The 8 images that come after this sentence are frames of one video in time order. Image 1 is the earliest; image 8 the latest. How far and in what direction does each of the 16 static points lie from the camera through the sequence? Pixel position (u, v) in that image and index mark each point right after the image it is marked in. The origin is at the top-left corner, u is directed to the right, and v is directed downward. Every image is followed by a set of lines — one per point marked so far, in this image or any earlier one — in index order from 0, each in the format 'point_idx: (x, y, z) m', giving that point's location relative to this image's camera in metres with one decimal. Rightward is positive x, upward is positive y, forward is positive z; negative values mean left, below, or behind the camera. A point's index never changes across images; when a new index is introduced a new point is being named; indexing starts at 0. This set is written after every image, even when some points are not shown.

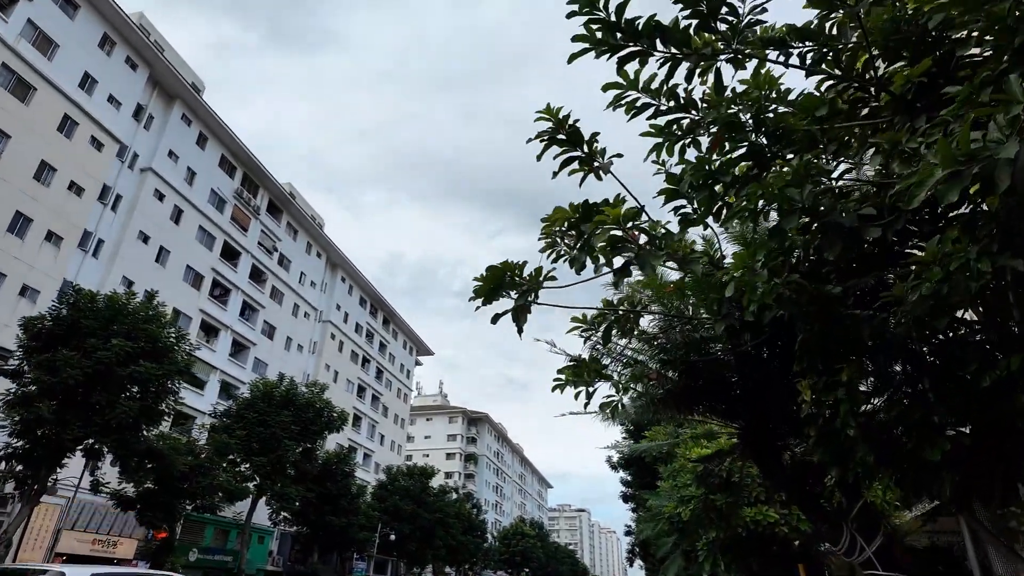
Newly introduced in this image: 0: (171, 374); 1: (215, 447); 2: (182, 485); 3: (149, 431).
0: (-8.7, -2.1, +15.0) m
1: (-10.0, -5.1, +19.3) m
2: (-9.6, -5.7, +17.1) m
3: (-9.7, -3.8, +15.7) m
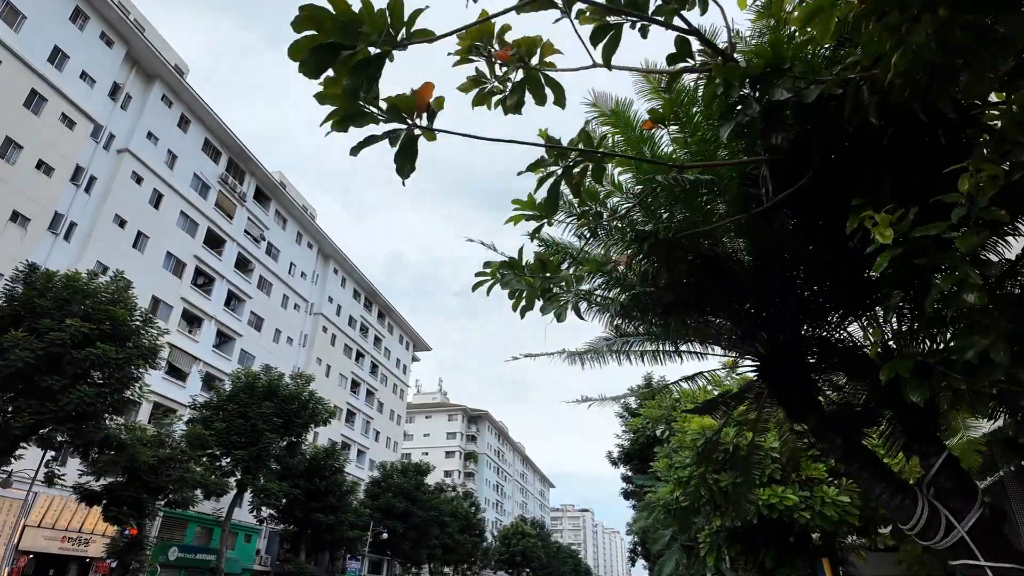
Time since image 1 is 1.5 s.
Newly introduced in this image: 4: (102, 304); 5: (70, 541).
0: (-9.0, -1.6, +14.0) m
1: (-10.3, -4.6, +18.3) m
2: (-9.9, -5.2, +16.1) m
3: (-10.0, -3.2, +14.7) m
4: (-9.8, -0.4, +14.1) m
5: (-13.5, -7.7, +18.0) m
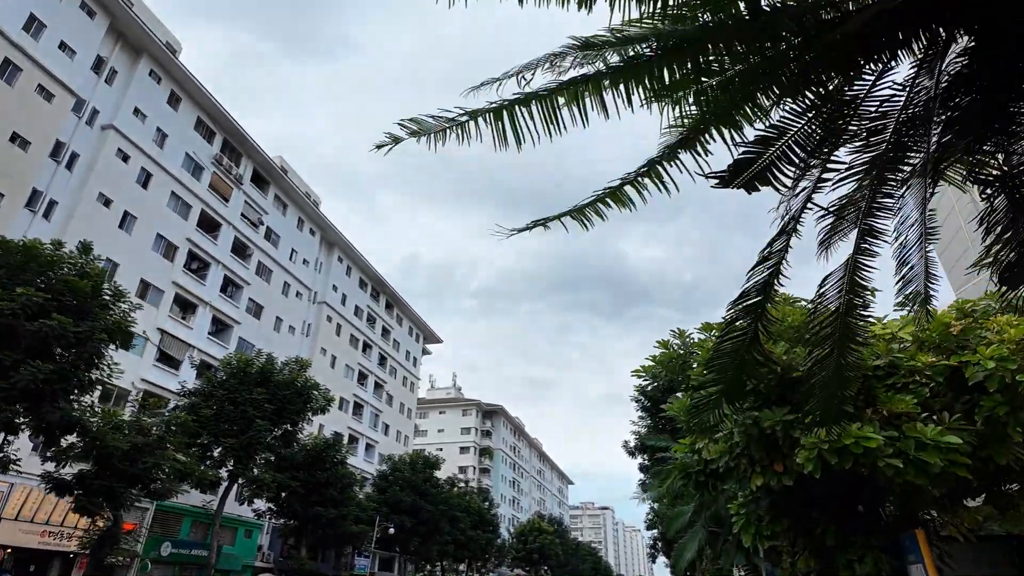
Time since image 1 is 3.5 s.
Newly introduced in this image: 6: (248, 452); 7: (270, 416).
0: (-9.0, -0.9, +12.8) m
1: (-10.1, -3.9, +17.1) m
2: (-9.8, -4.6, +15.0) m
3: (-9.9, -2.6, +13.5) m
4: (-9.9, +0.3, +13.0) m
5: (-13.3, -7.1, +17.0) m
6: (-8.6, -5.3, +19.2) m
7: (-8.2, -4.3, +19.9) m
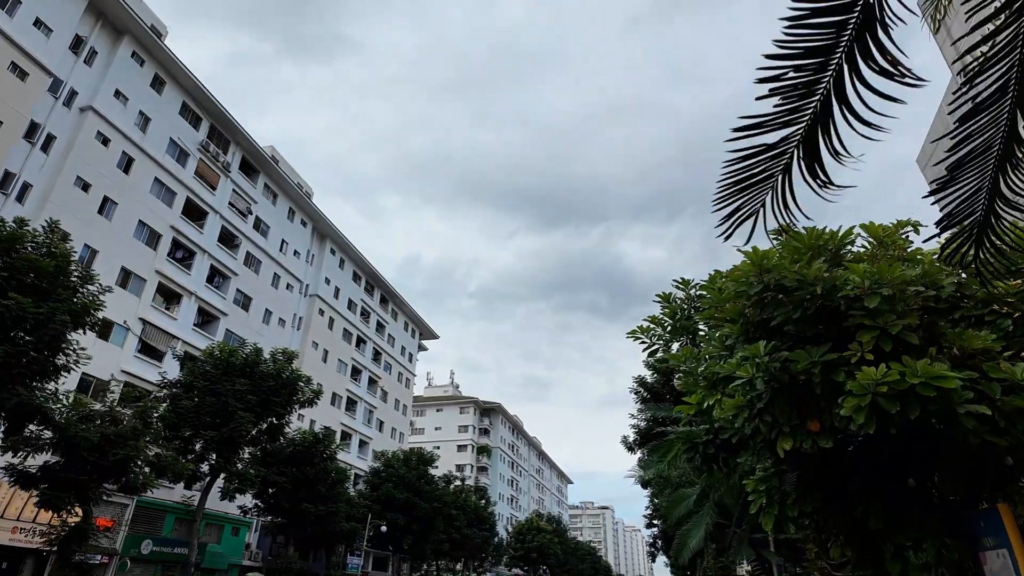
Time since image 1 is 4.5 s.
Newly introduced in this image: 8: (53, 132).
0: (-9.2, -0.5, +12.0) m
1: (-10.3, -3.5, +16.3) m
2: (-10.0, -4.1, +14.2) m
3: (-10.1, -2.1, +12.8) m
4: (-10.1, +0.7, +12.2) m
5: (-13.5, -6.7, +16.2) m
6: (-8.8, -4.9, +18.4) m
7: (-8.4, -3.9, +19.1) m
8: (-15.1, +5.1, +19.4) m
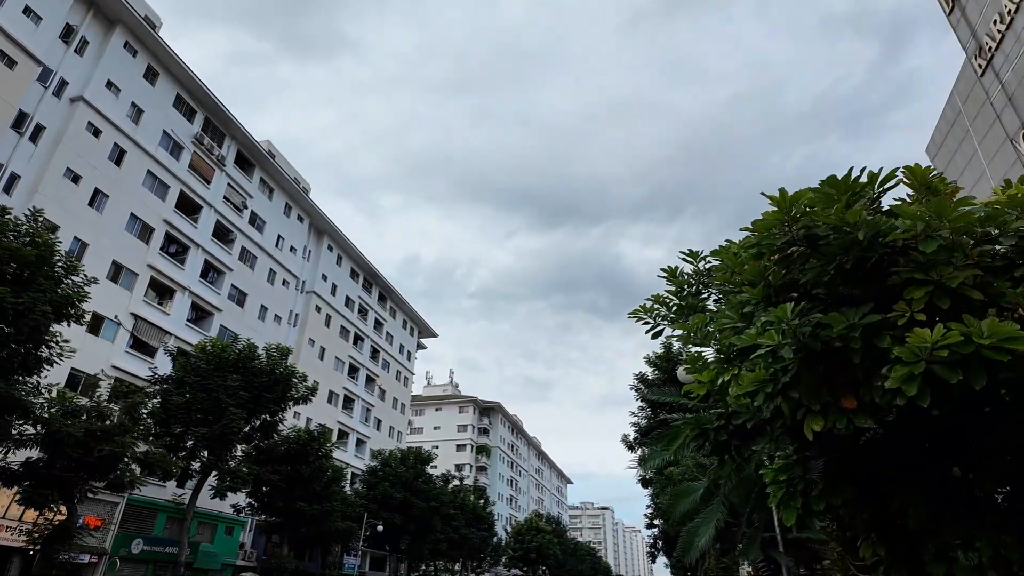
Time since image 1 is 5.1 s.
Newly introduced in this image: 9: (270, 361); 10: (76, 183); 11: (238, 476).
0: (-9.2, -0.3, +11.6) m
1: (-10.4, -3.3, +16.0) m
2: (-10.0, -3.9, +13.8) m
3: (-10.2, -1.9, +12.4) m
4: (-10.1, +0.9, +11.8) m
5: (-13.5, -6.5, +15.8) m
6: (-8.8, -4.7, +18.0) m
7: (-8.5, -3.7, +18.7) m
8: (-15.1, +5.3, +19.0) m
9: (-8.1, -2.4, +19.8) m
10: (-14.5, +3.5, +19.7) m
11: (-8.5, -5.8, +18.3) m
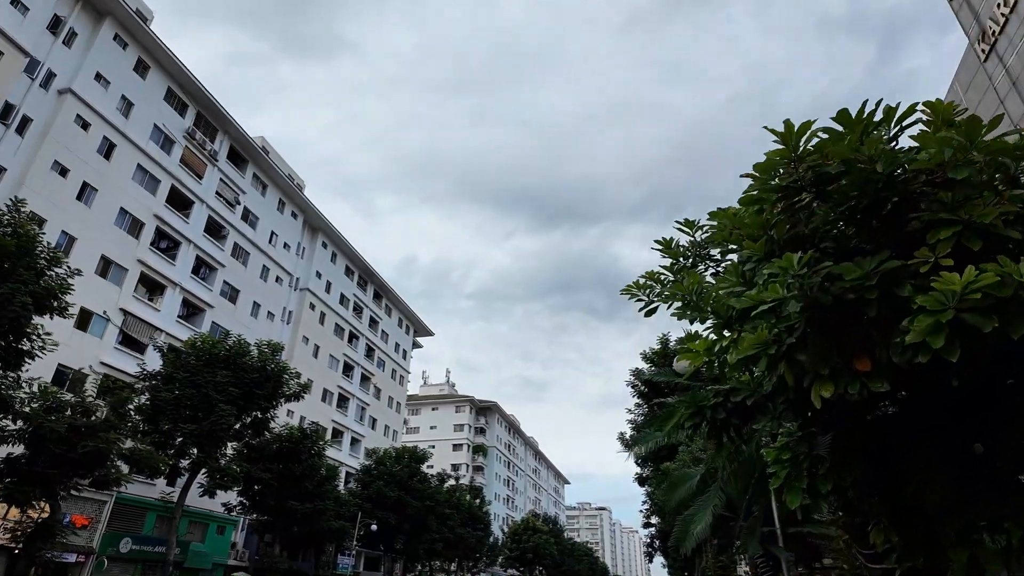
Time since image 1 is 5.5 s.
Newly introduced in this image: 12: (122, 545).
0: (-9.4, -0.1, +11.3) m
1: (-10.5, -3.2, +15.6) m
2: (-10.2, -3.8, +13.5) m
3: (-10.3, -1.8, +12.0) m
4: (-10.2, +1.1, +11.5) m
5: (-13.7, -6.3, +15.5) m
6: (-9.0, -4.5, +17.7) m
7: (-8.6, -3.5, +18.4) m
8: (-15.3, +5.5, +18.7) m
9: (-8.3, -2.3, +19.5) m
10: (-14.7, +3.6, +19.3) m
11: (-8.7, -5.7, +18.0) m
12: (-12.4, -8.2, +18.8) m
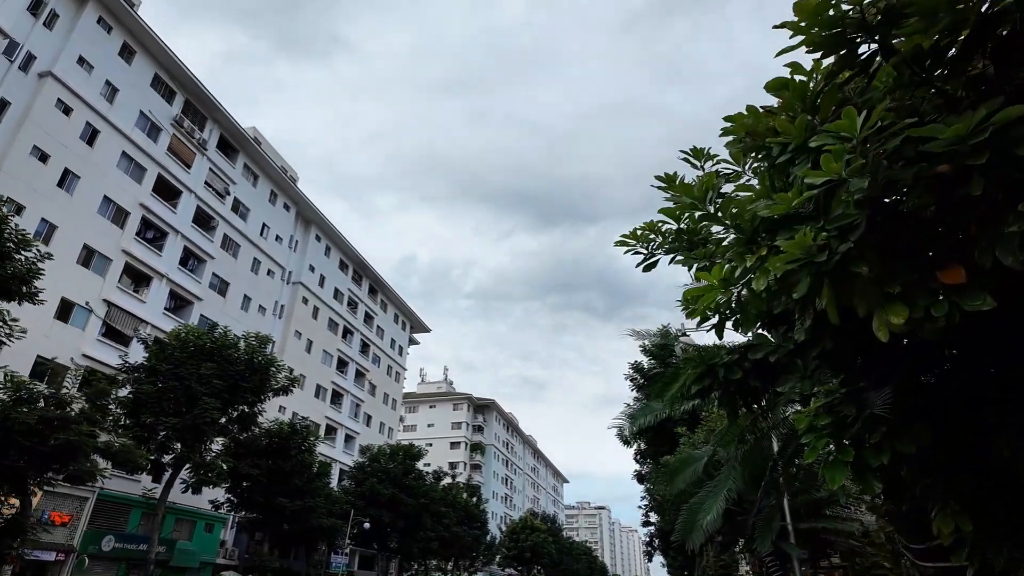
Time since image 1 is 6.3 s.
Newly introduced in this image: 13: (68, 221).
0: (-9.5, +0.2, +10.7) m
1: (-10.7, -2.8, +15.0) m
2: (-10.3, -3.4, +12.9) m
3: (-10.5, -1.5, +11.4) m
4: (-10.4, +1.4, +10.9) m
5: (-13.8, -6.0, +14.9) m
6: (-9.2, -4.2, +17.1) m
7: (-8.8, -3.2, +17.8) m
8: (-15.5, +5.8, +18.1) m
9: (-8.4, -2.0, +18.9) m
10: (-14.8, +4.0, +18.7) m
11: (-8.8, -5.4, +17.4) m
12: (-12.5, -7.8, +18.1) m
13: (-14.5, +2.2, +19.3) m
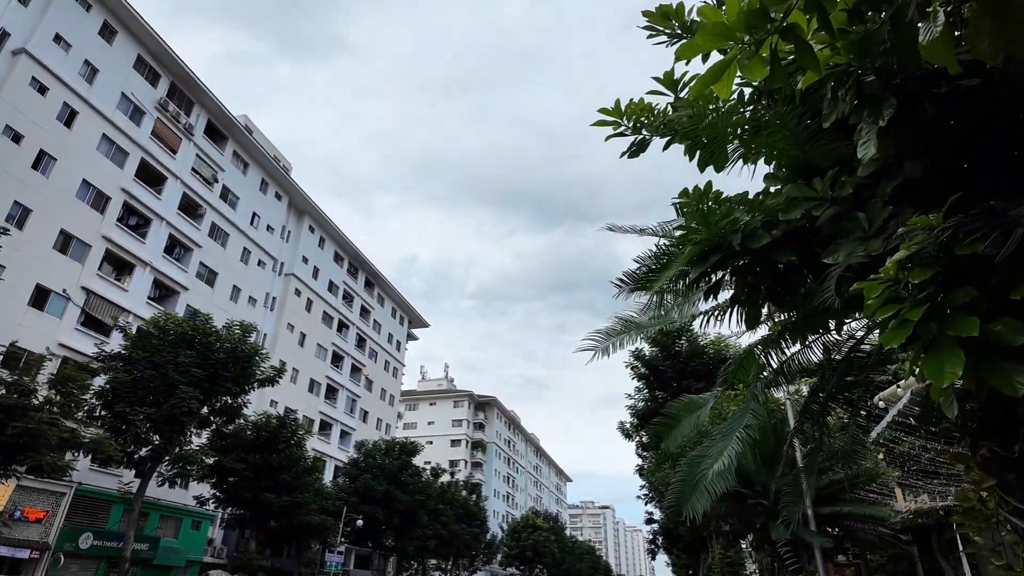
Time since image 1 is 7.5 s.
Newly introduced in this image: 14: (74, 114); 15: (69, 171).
0: (-9.7, +0.7, +9.9) m
1: (-10.9, -2.4, +14.2) m
2: (-10.5, -3.0, +12.0) m
3: (-10.7, -1.0, +10.6) m
4: (-10.6, +1.9, +10.1) m
5: (-14.0, -5.6, +14.1) m
6: (-9.3, -3.8, +16.3) m
7: (-8.9, -2.8, +17.0) m
8: (-15.7, +6.3, +17.3) m
9: (-8.6, -1.5, +18.1) m
10: (-15.0, +4.4, +17.9) m
11: (-9.0, -4.9, +16.6) m
12: (-12.7, -7.4, +17.3) m
13: (-14.6, +2.6, +18.5) m
14: (-14.7, +5.9, +19.9) m
15: (-14.6, +3.8, +19.4) m
